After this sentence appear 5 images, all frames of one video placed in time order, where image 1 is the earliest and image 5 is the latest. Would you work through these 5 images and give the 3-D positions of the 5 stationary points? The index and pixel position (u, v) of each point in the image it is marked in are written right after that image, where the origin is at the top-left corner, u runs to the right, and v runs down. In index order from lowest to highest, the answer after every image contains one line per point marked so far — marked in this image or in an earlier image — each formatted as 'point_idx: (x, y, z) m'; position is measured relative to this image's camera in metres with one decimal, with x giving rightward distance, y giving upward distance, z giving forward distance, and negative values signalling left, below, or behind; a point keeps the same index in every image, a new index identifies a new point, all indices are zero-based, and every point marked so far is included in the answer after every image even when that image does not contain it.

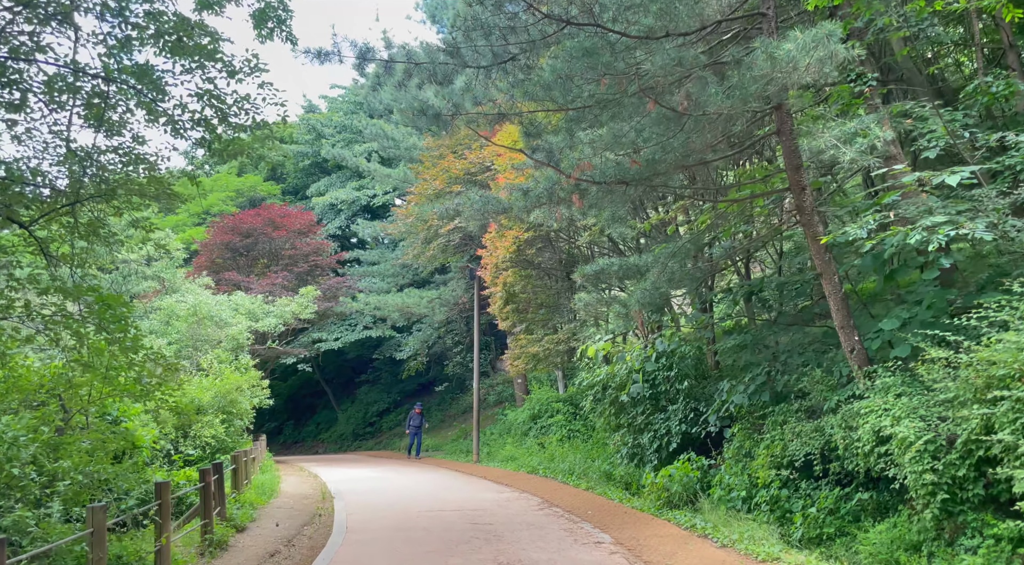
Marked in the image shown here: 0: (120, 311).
0: (-4.1, -0.3, +9.0) m
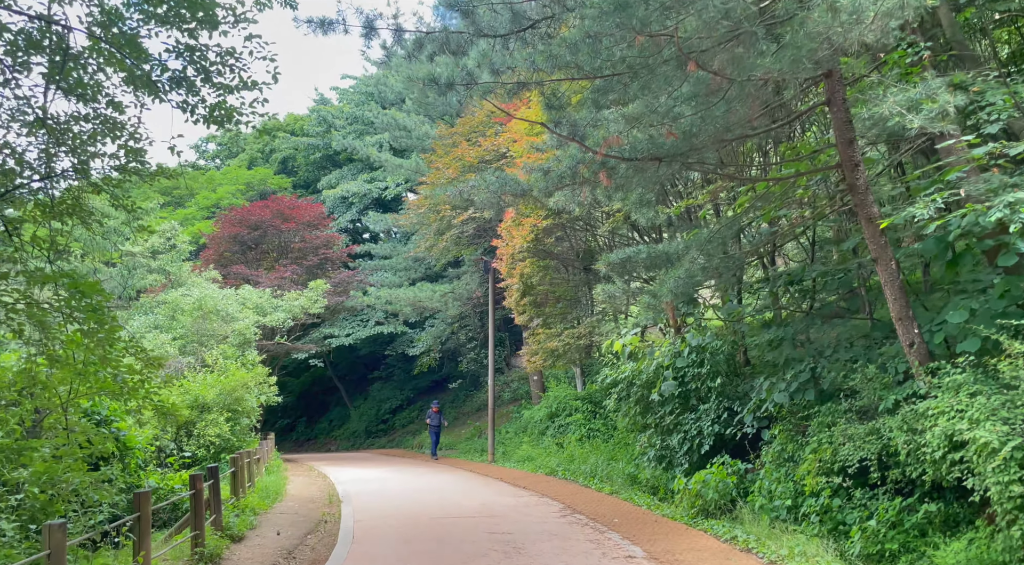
0: (-3.8, -0.2, +8.0) m
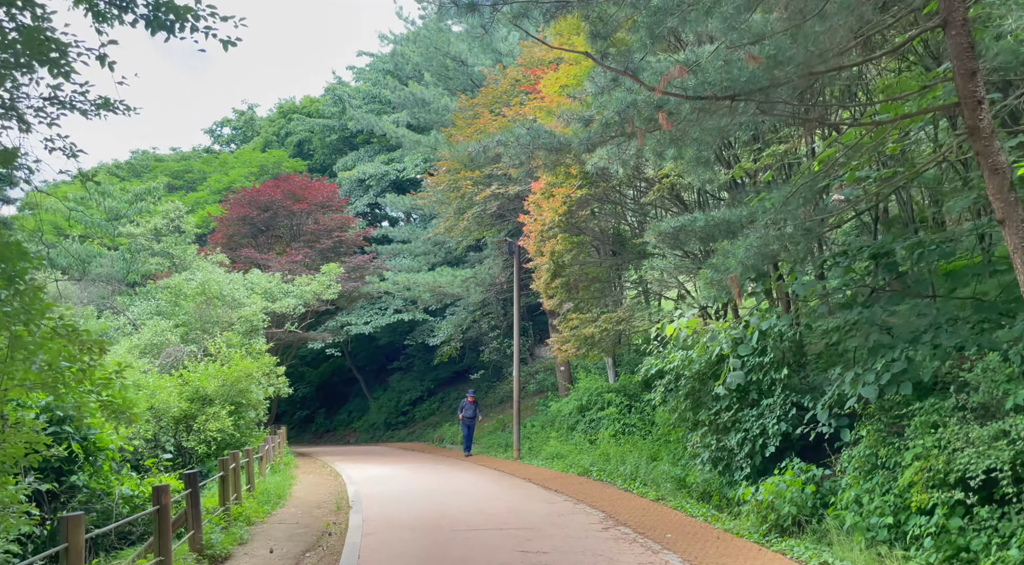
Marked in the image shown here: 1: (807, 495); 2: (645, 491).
0: (-3.5, +0.1, +6.2) m
1: (+3.4, -2.5, +10.3) m
2: (+2.2, -3.4, +14.4) m
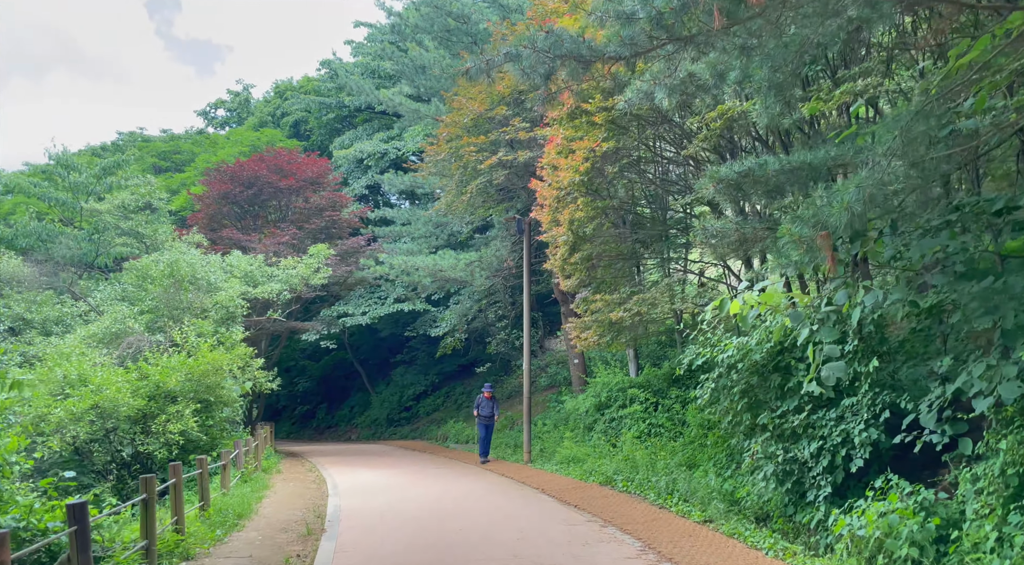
0: (-3.5, +0.4, +3.5) m
1: (+3.6, -2.1, +7.6) m
2: (+2.3, -3.1, +11.7) m
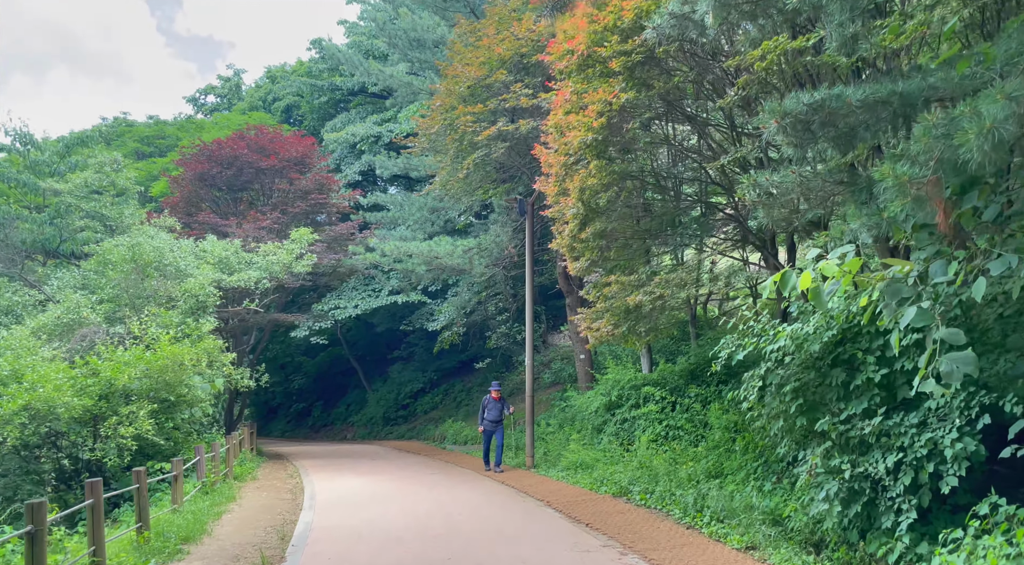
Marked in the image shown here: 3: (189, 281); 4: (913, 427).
0: (-3.5, +0.7, +1.5) m
1: (+3.6, -1.9, +5.6) m
2: (+2.3, -2.8, +9.7) m
3: (-6.9, 0.0, +18.8) m
4: (+3.6, -1.3, +7.8) m
